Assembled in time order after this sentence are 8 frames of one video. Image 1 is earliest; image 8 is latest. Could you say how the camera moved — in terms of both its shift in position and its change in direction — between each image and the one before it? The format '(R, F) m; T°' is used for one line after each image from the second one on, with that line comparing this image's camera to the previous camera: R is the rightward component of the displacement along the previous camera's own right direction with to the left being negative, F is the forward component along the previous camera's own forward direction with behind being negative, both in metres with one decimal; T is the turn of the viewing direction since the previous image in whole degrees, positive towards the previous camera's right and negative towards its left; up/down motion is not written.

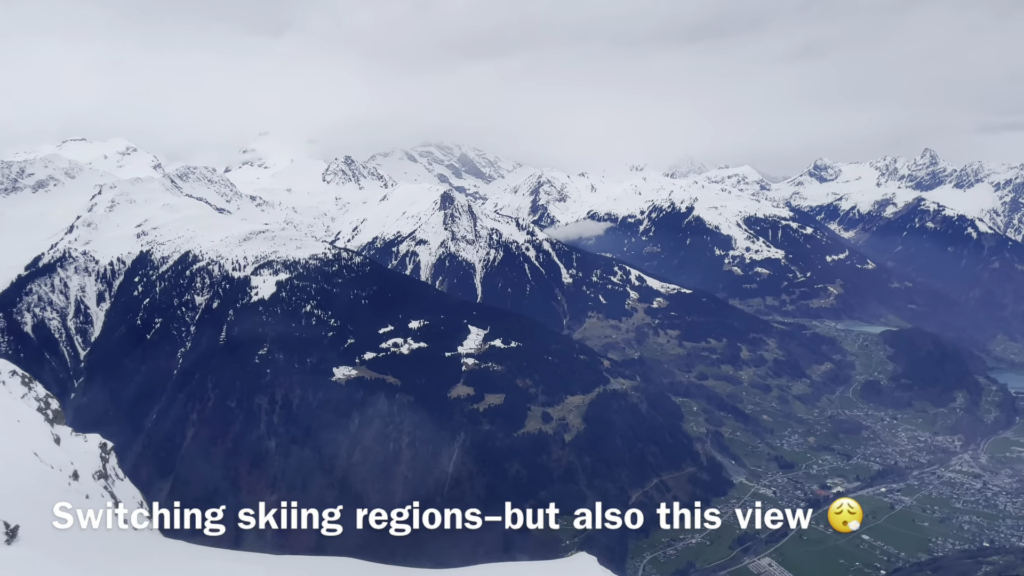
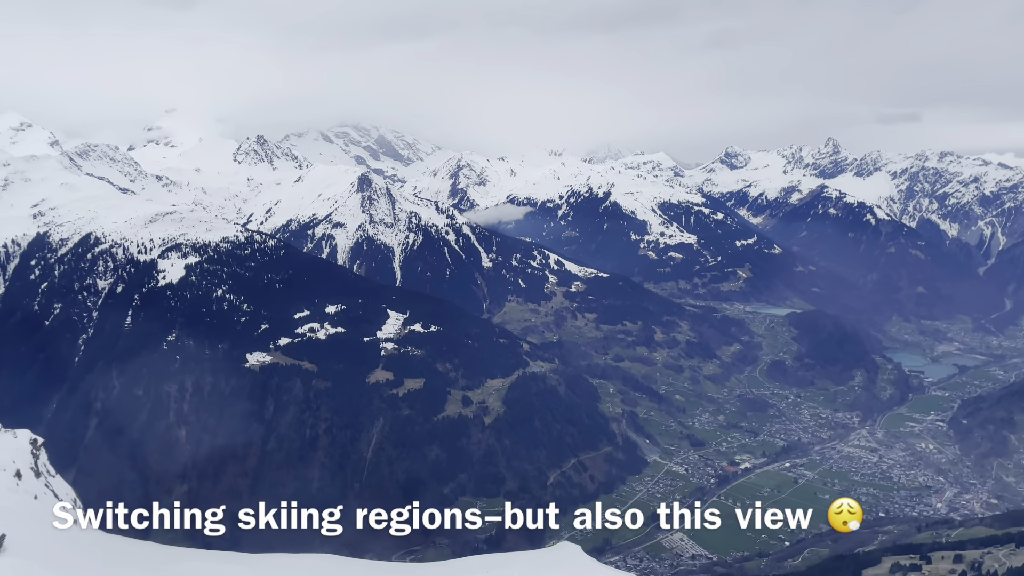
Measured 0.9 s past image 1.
(+19.6, +0.9) m; +6°
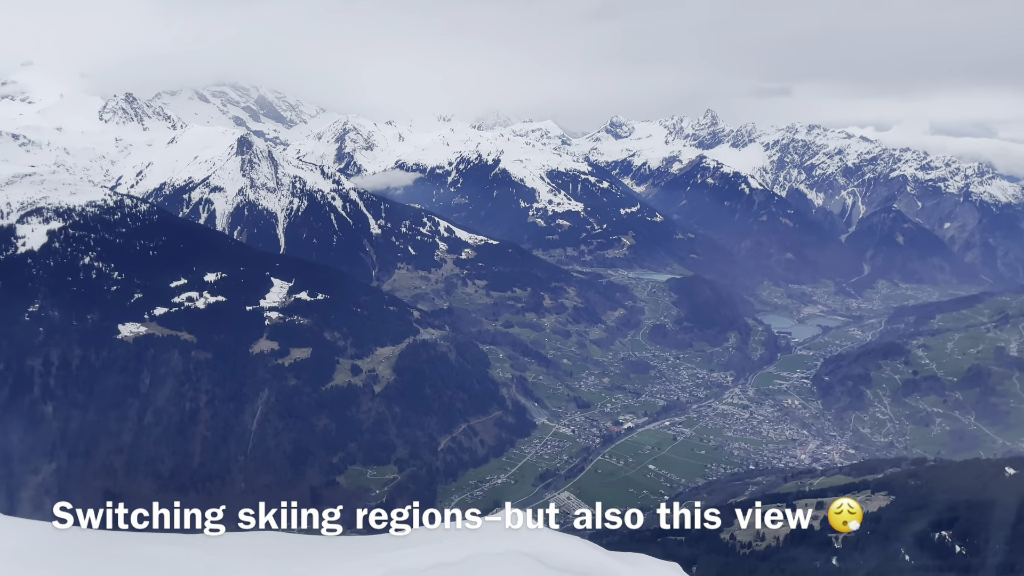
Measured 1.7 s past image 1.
(-1.7, -6.7) m; +8°
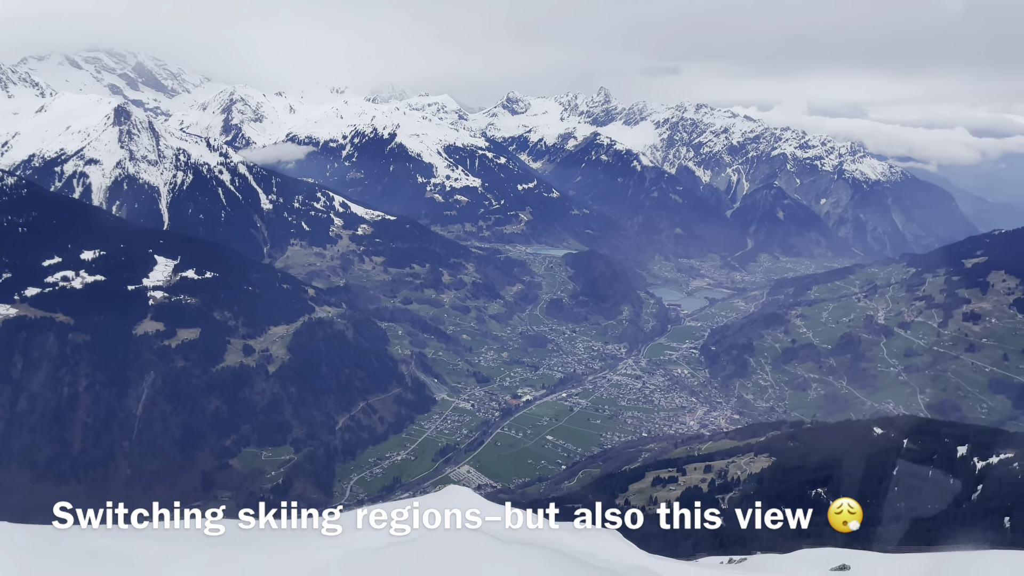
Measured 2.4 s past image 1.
(-1.5, -4.9) m; +7°
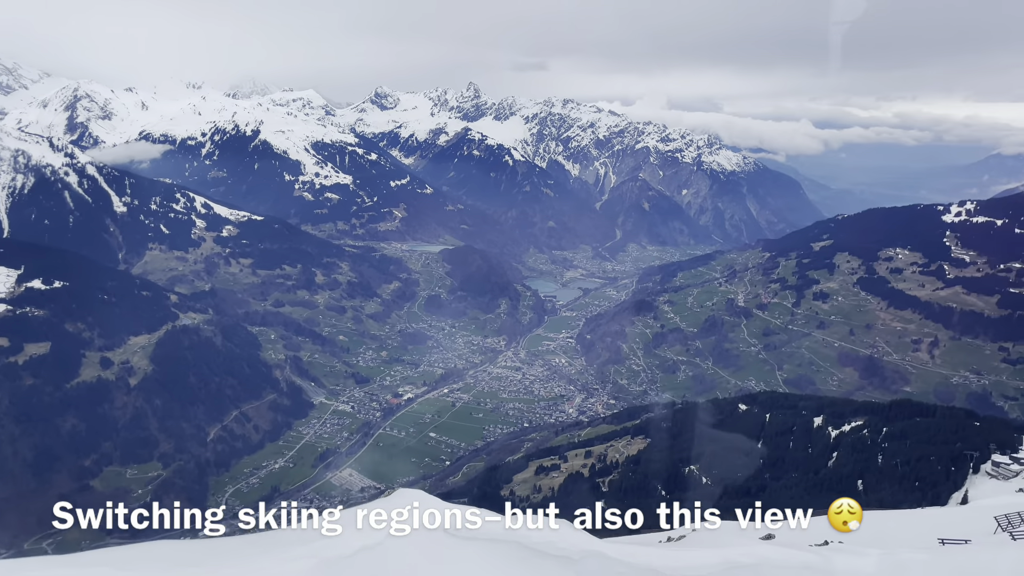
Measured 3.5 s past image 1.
(-1.4, +3.4) m; +9°
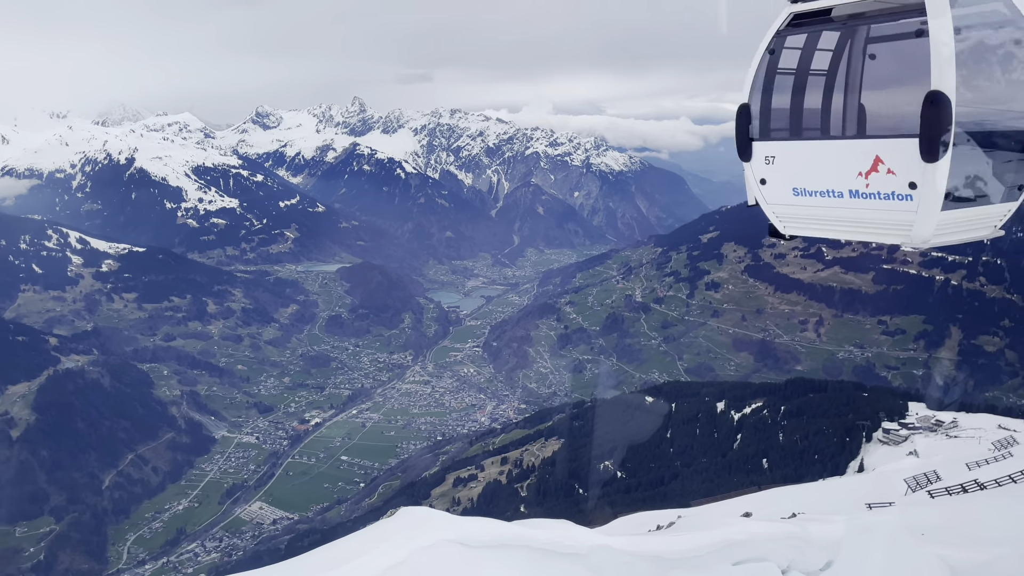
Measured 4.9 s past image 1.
(-2.2, +3.6) m; +7°
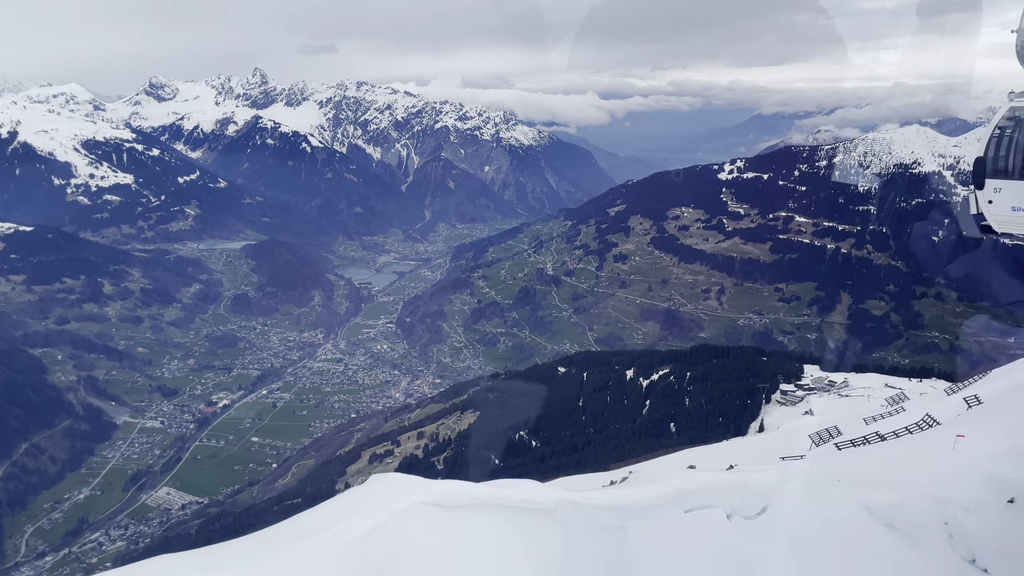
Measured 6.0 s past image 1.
(-1.1, -7.7) m; +6°
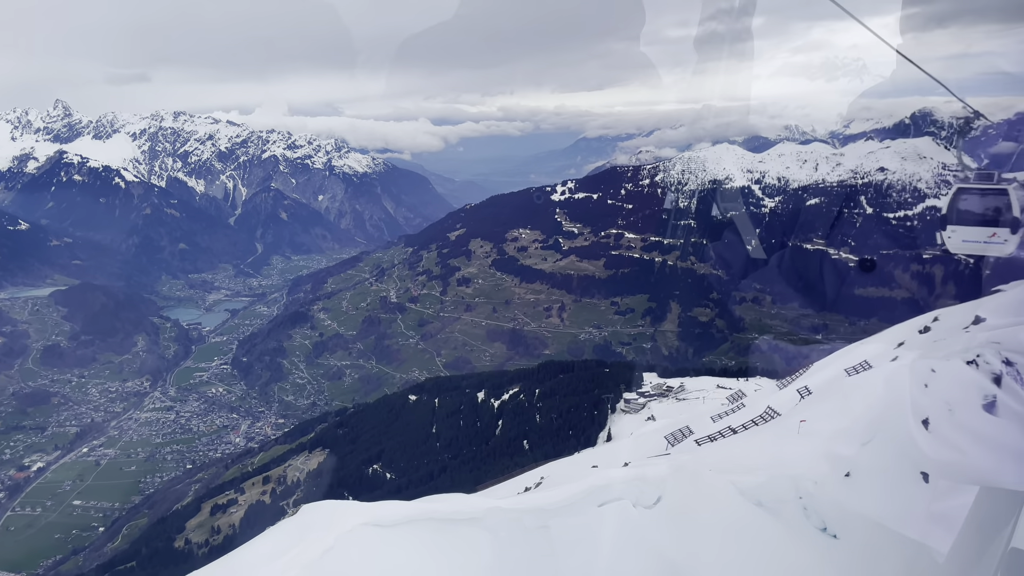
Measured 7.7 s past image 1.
(-9.4, +0.8) m; +12°
